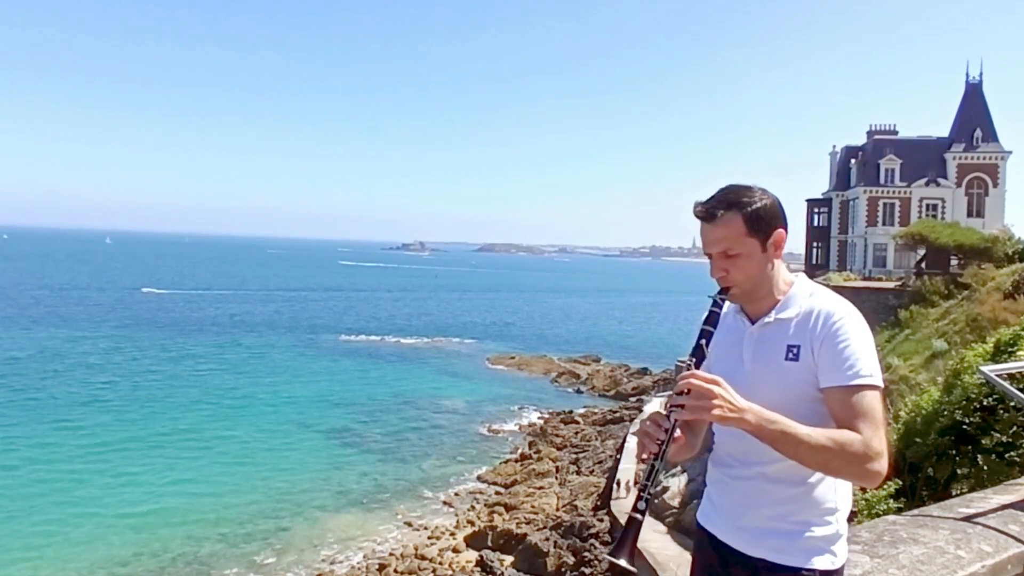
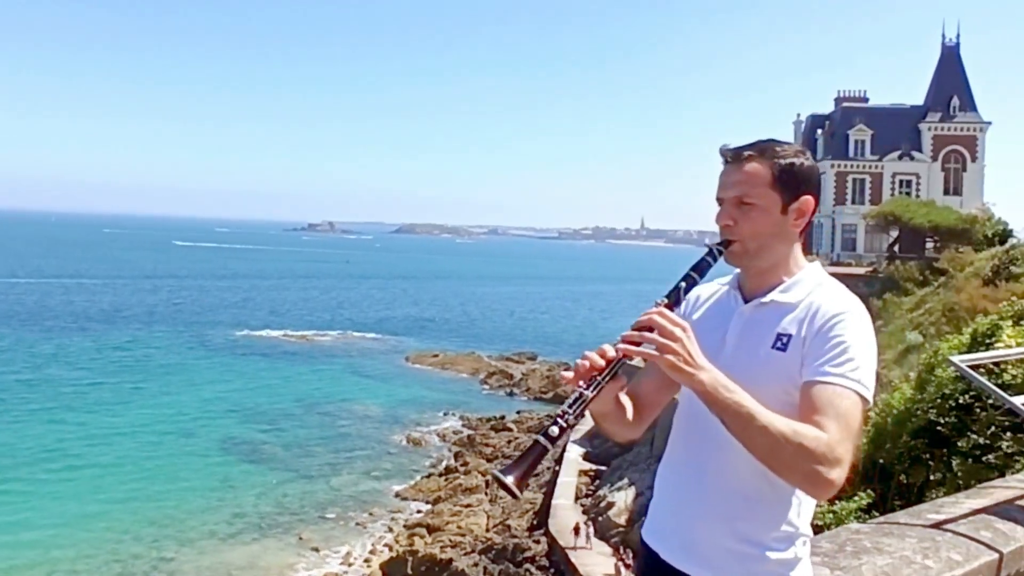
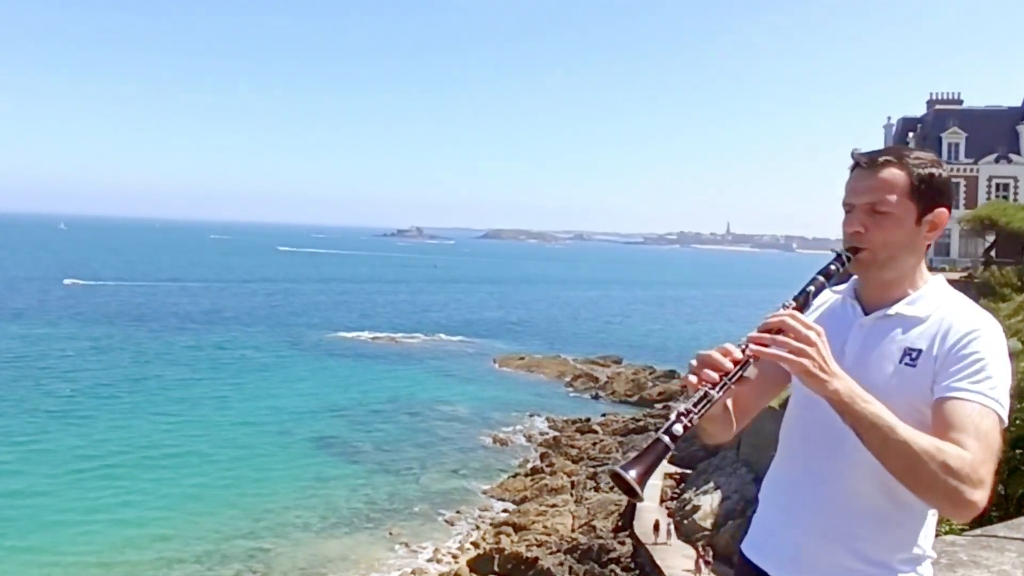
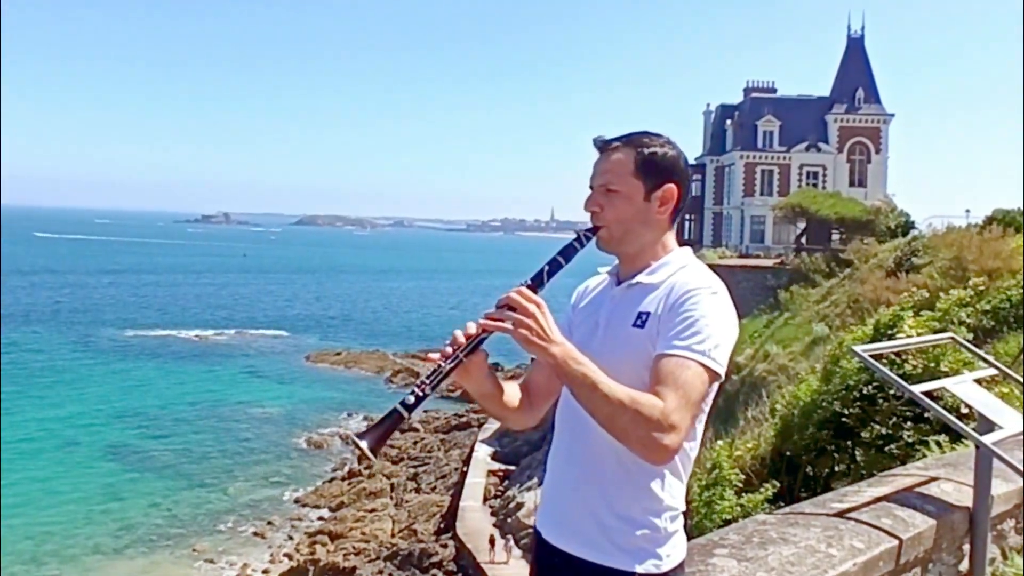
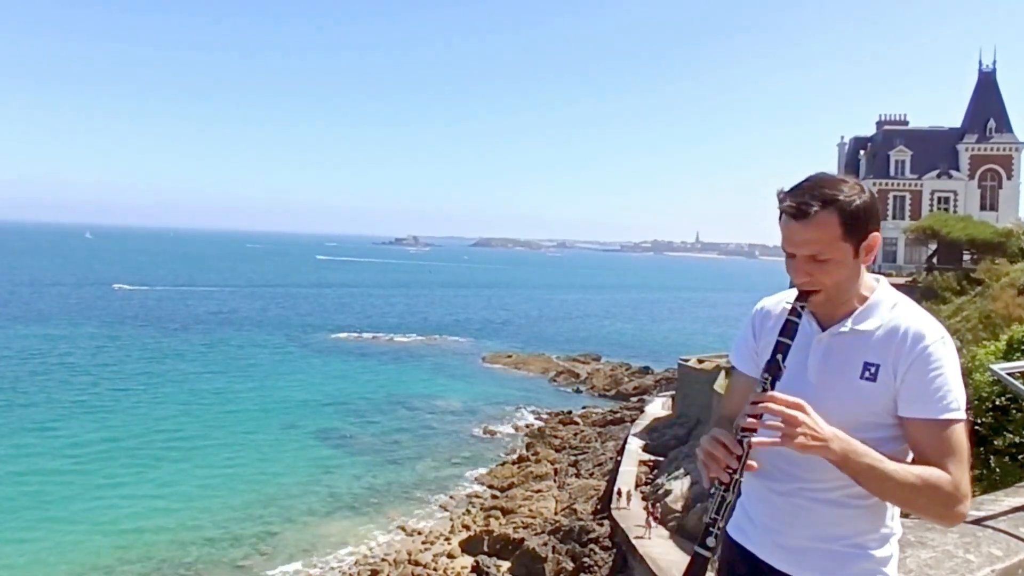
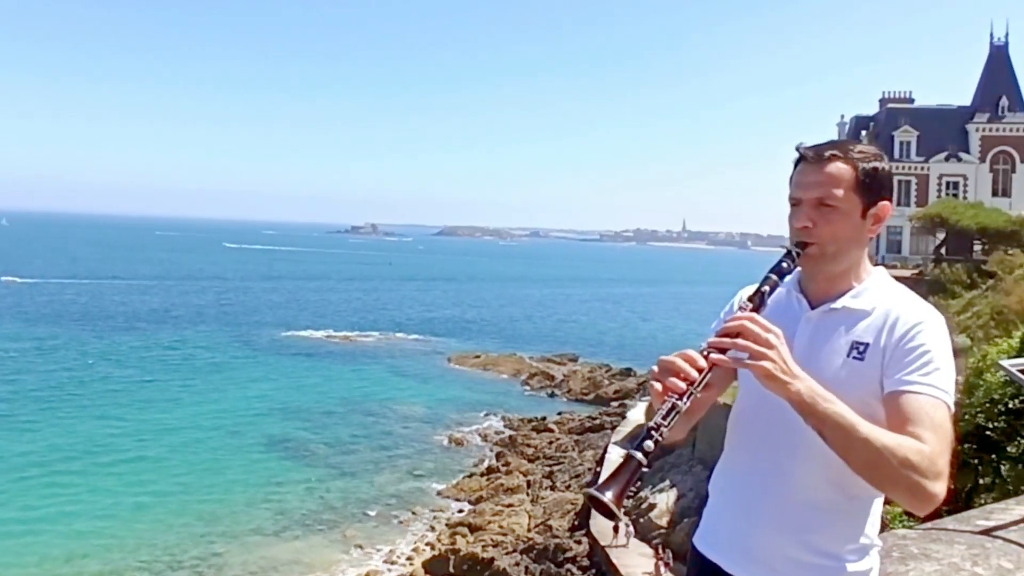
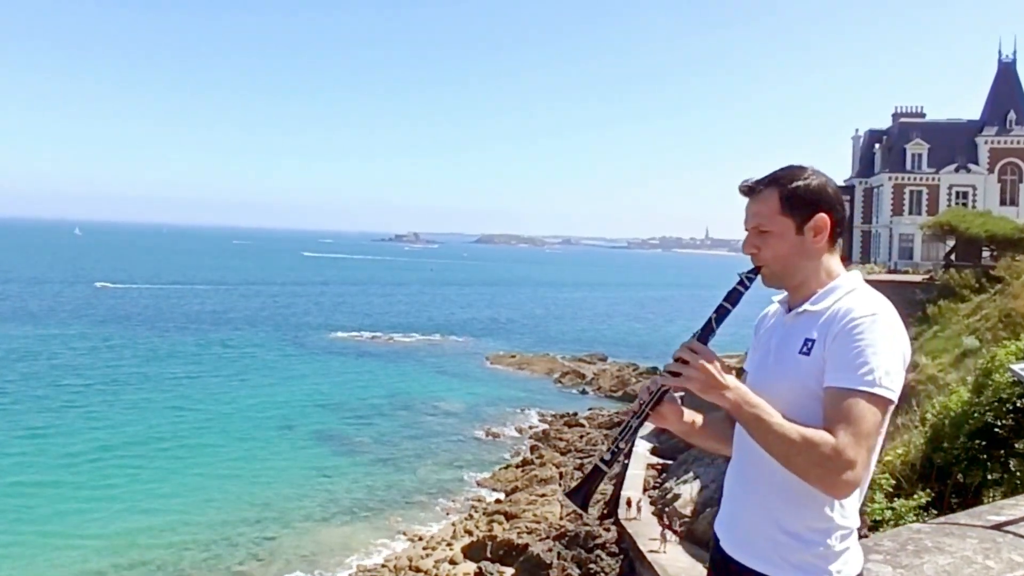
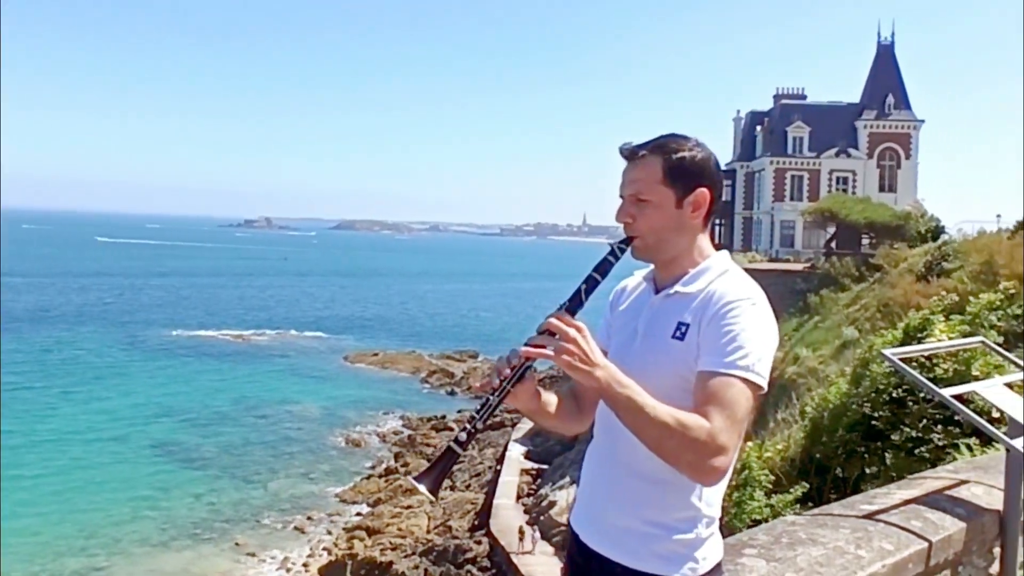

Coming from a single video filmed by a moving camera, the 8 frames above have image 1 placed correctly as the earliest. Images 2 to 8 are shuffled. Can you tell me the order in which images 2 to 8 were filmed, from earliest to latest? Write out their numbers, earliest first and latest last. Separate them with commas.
5, 7, 3, 6, 2, 8, 4
